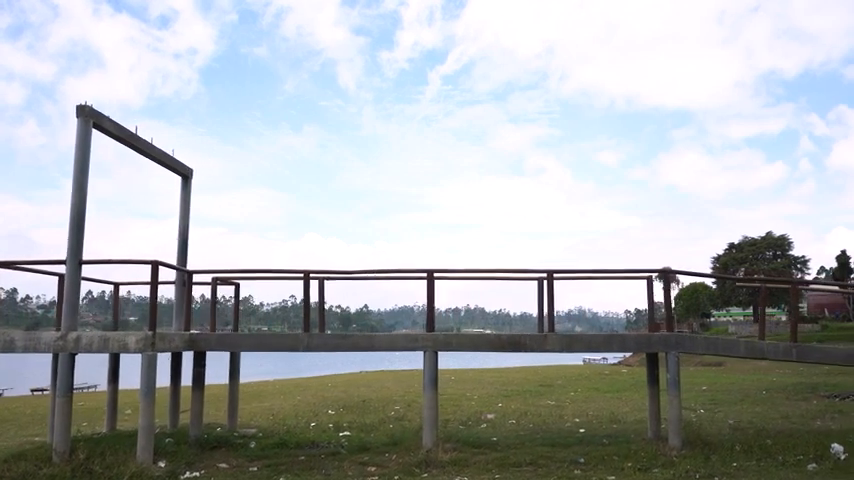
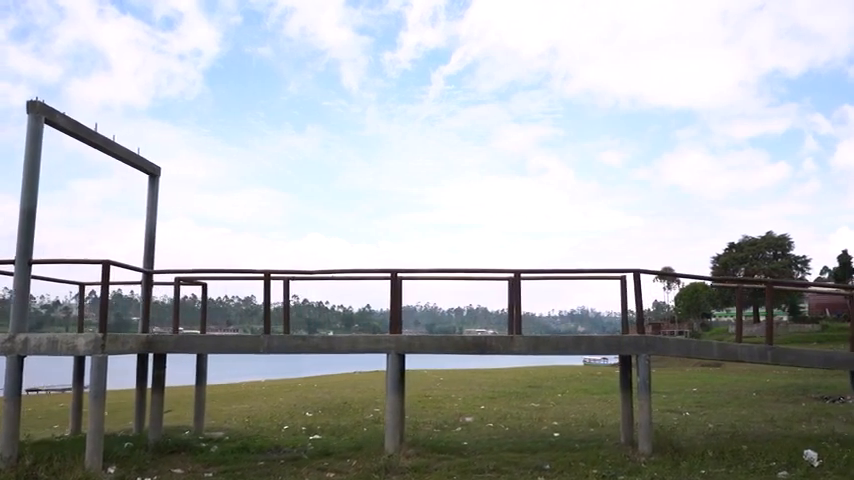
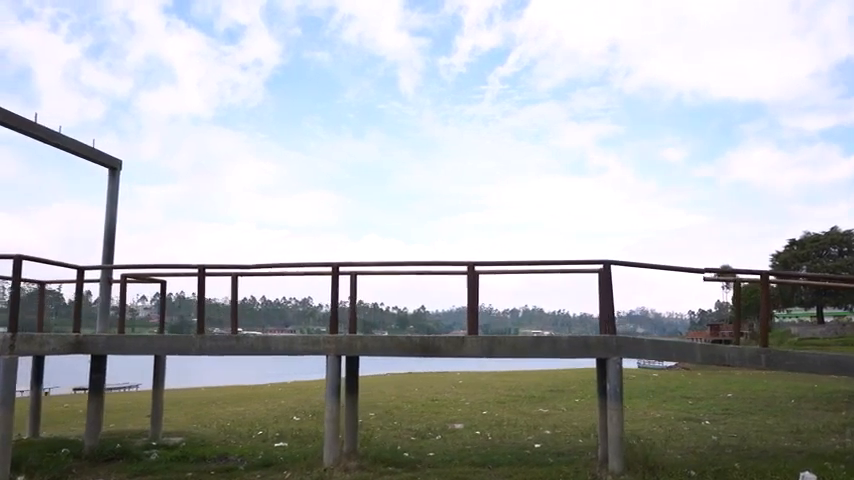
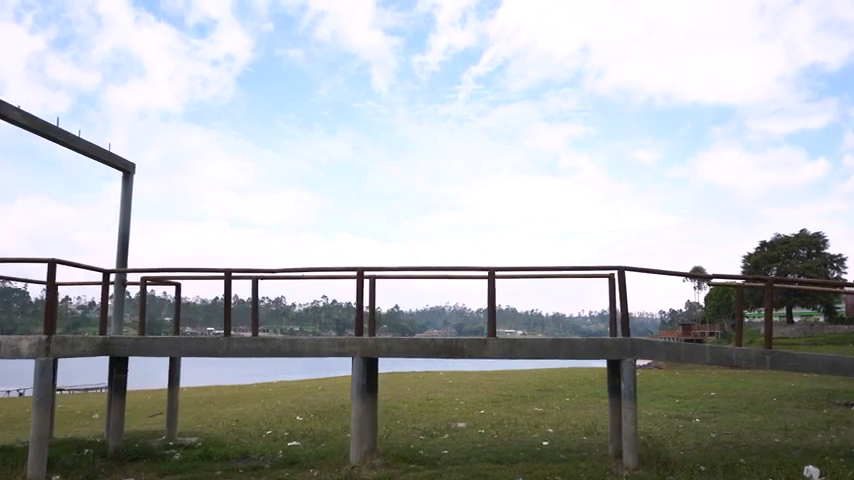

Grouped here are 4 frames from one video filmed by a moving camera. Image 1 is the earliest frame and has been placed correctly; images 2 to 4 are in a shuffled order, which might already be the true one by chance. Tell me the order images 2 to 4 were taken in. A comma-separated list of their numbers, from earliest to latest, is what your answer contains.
2, 4, 3
